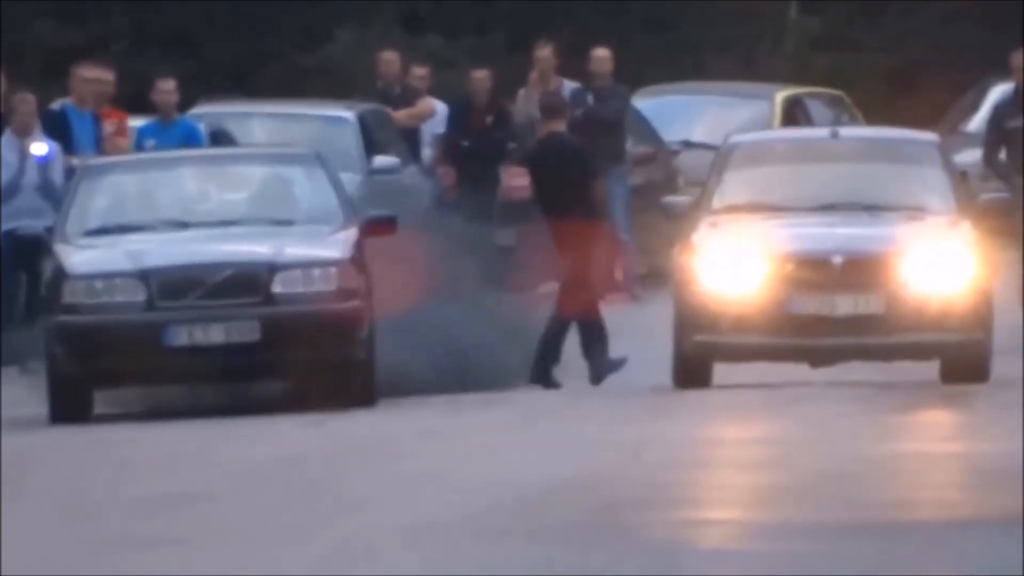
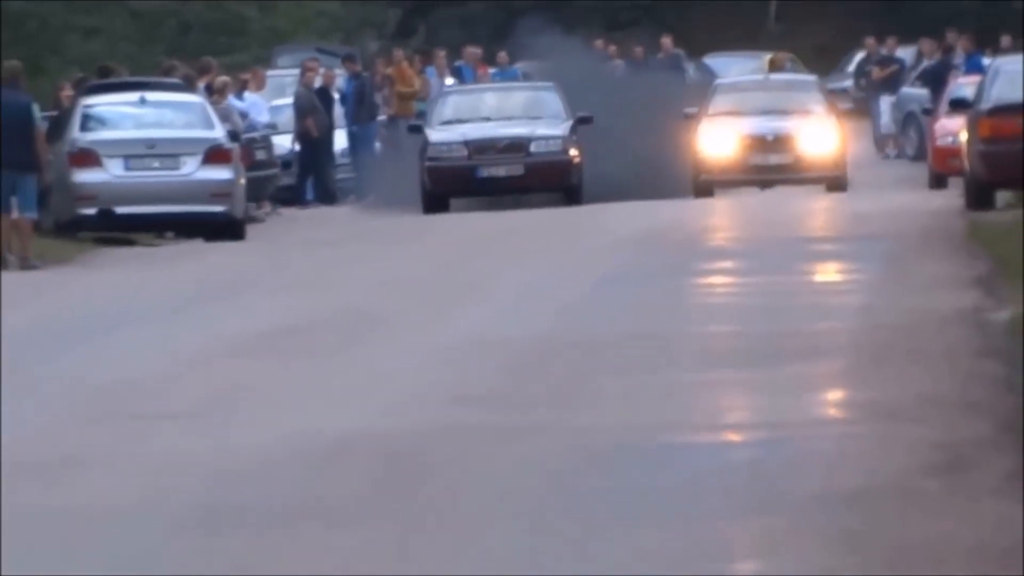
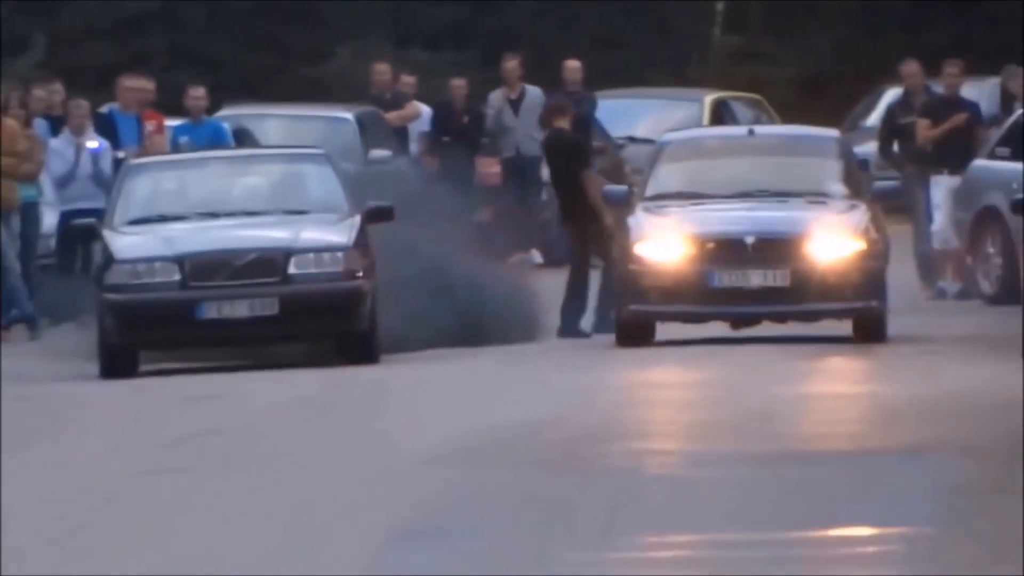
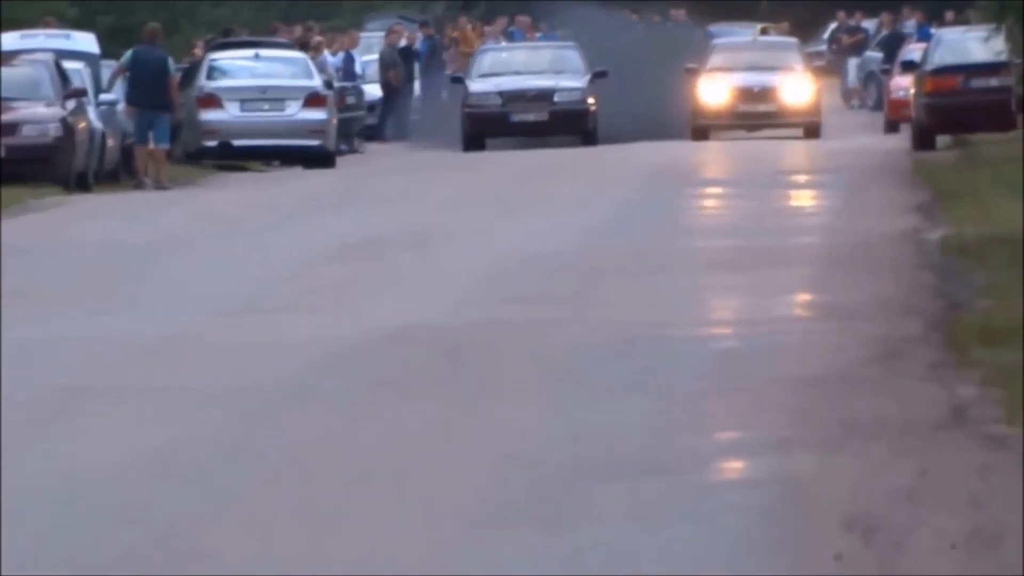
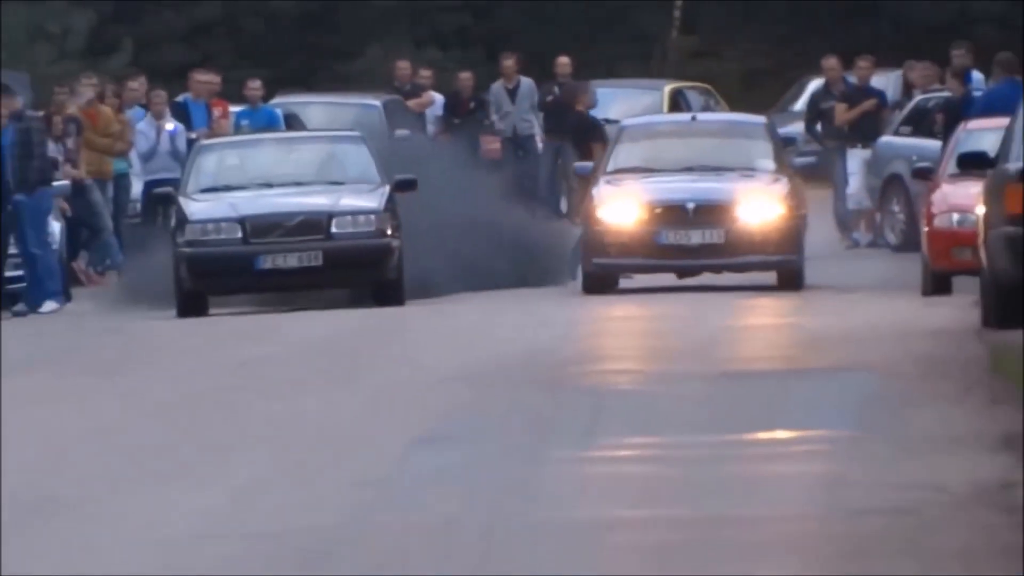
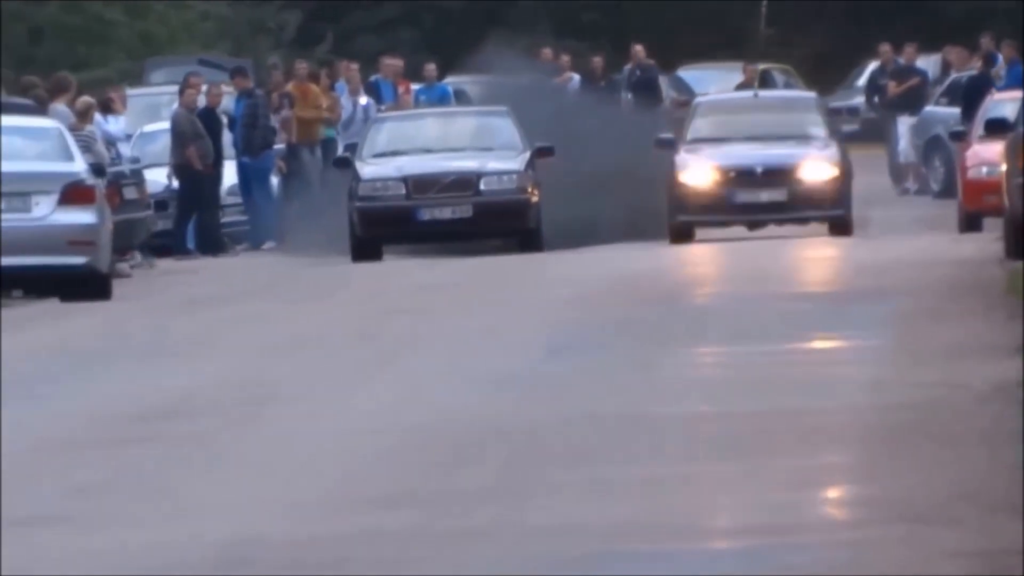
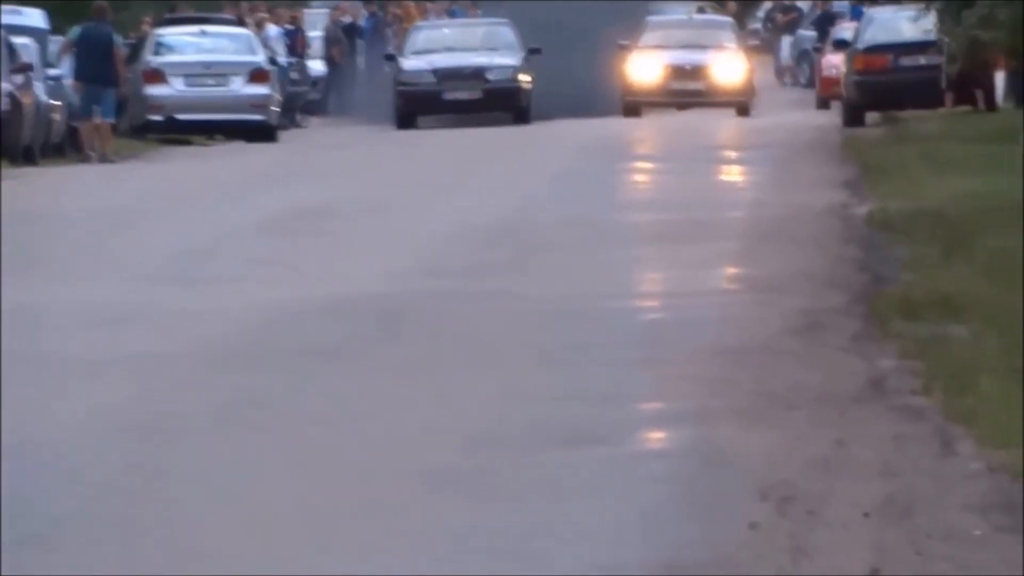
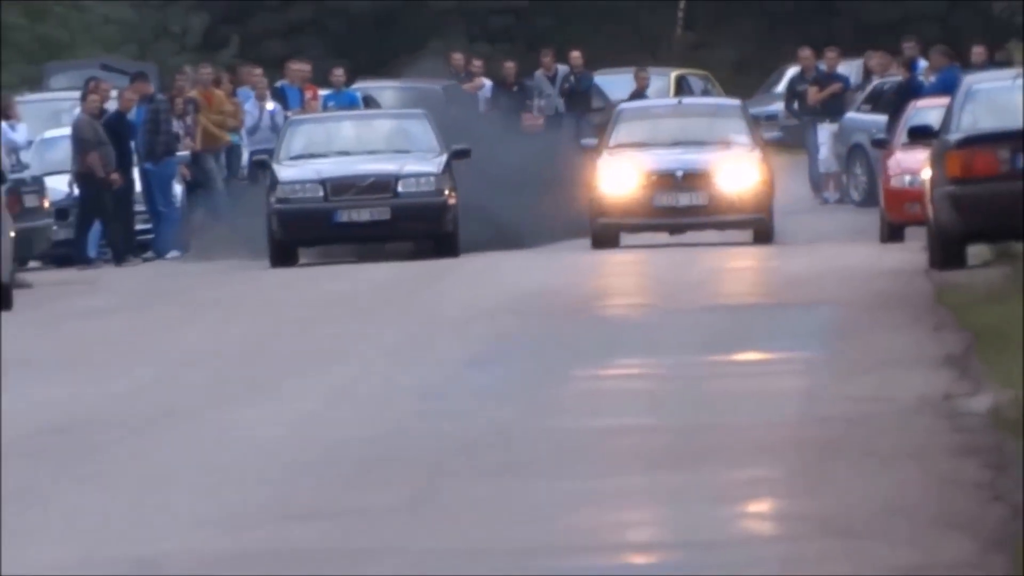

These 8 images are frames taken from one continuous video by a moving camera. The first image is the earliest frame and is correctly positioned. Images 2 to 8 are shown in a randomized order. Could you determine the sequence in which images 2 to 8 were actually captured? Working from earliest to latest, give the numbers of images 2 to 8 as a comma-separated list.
3, 5, 8, 6, 2, 4, 7
